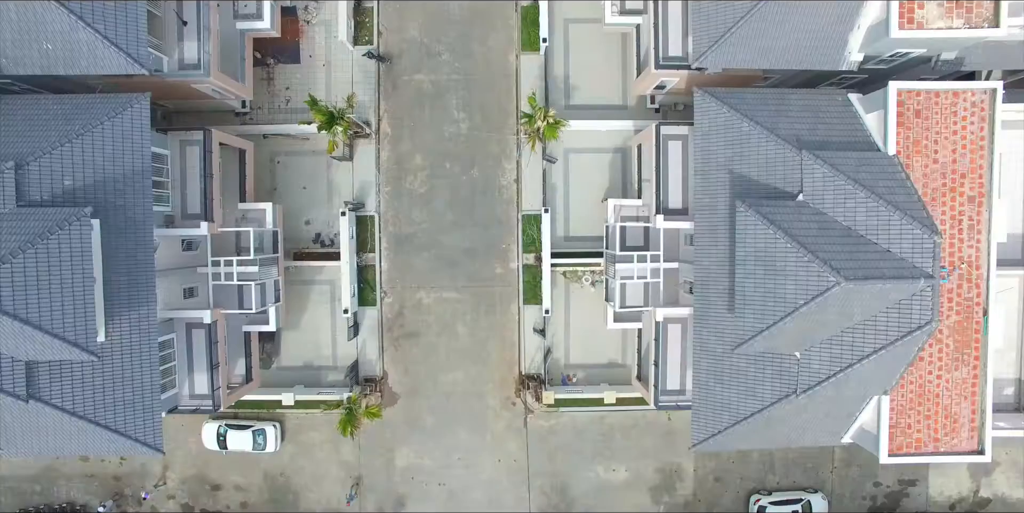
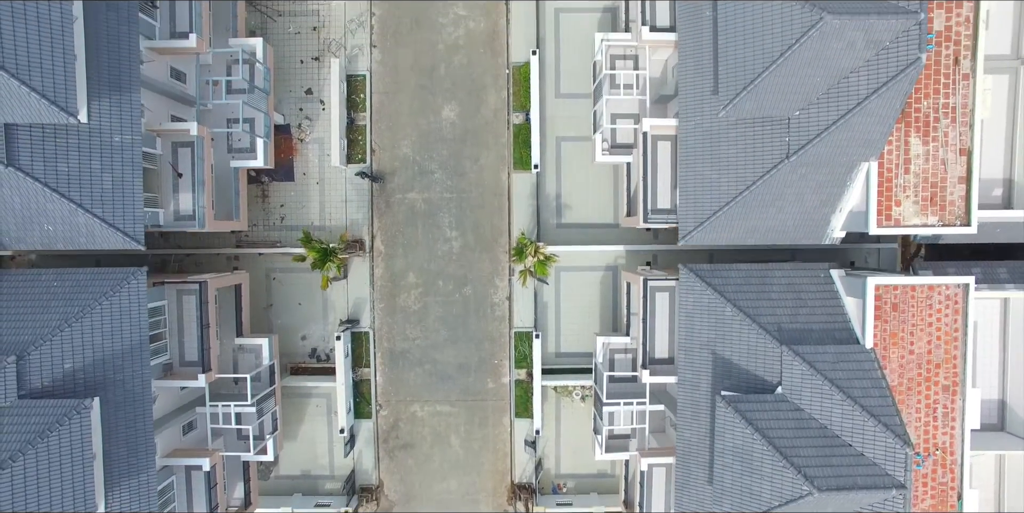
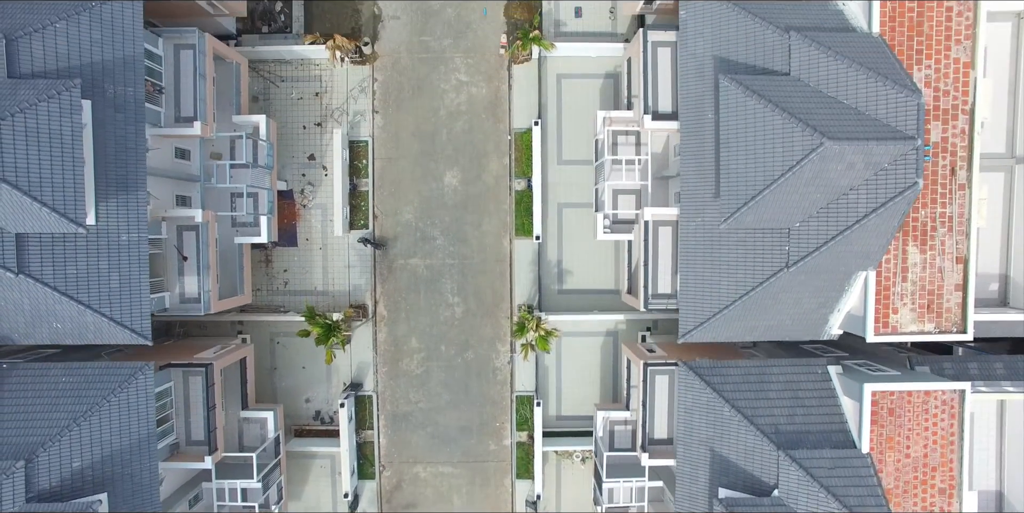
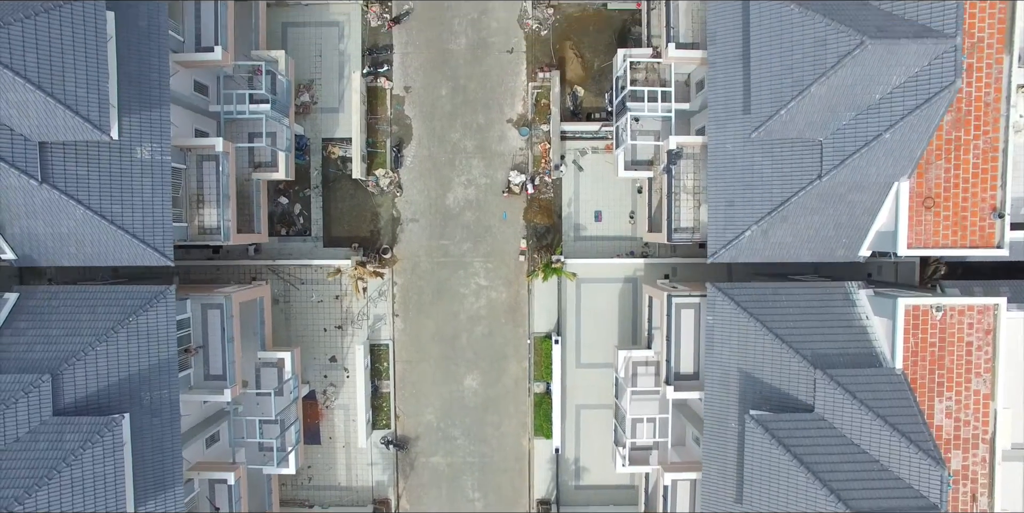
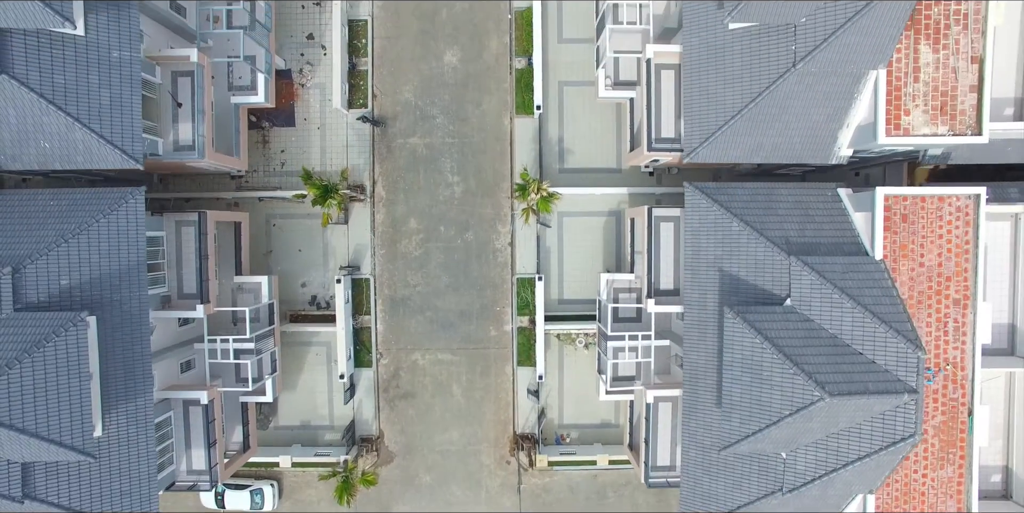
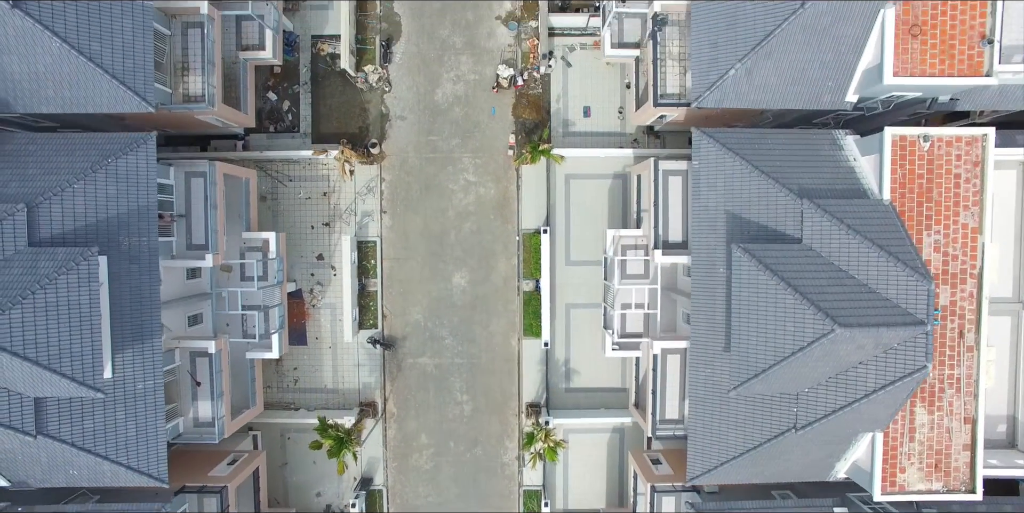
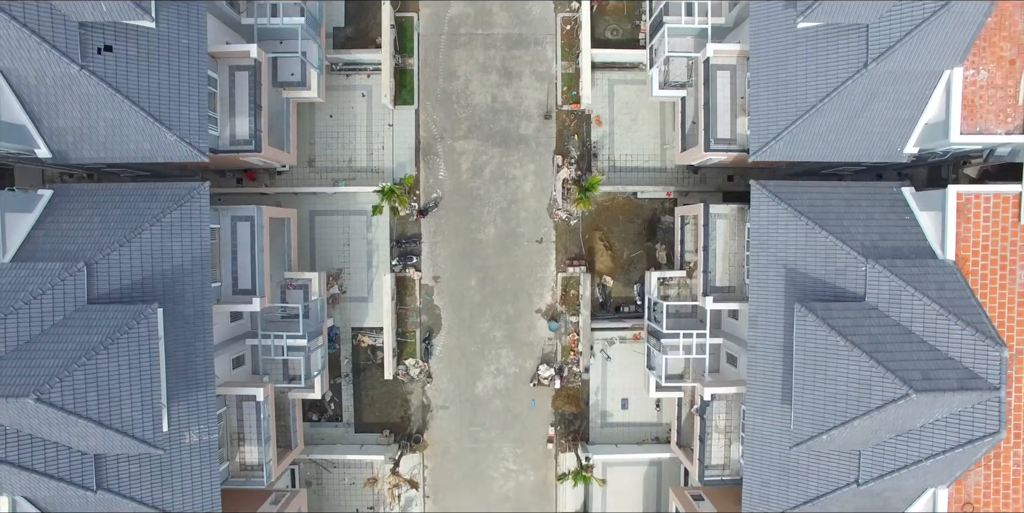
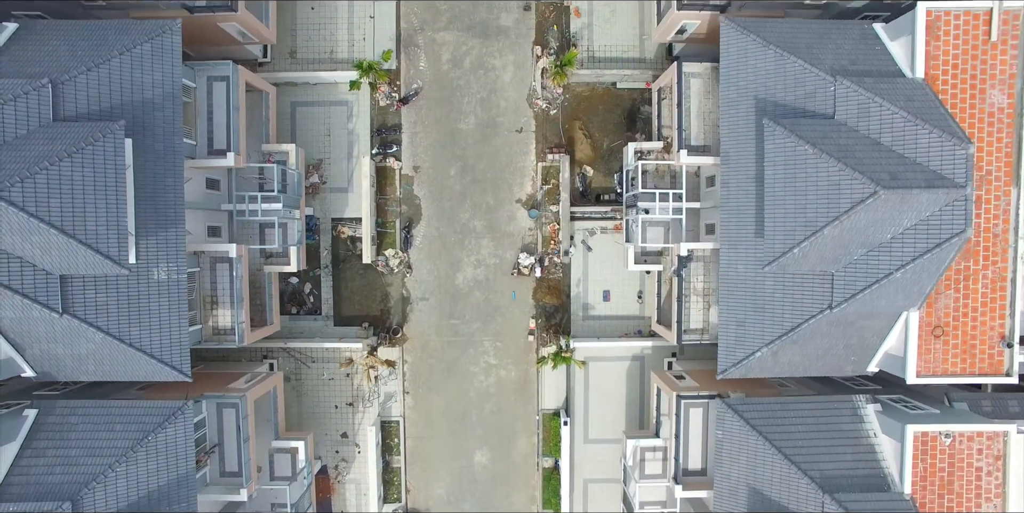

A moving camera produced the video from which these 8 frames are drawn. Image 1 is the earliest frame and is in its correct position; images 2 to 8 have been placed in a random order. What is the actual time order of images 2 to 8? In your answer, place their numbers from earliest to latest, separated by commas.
5, 2, 3, 6, 4, 8, 7
